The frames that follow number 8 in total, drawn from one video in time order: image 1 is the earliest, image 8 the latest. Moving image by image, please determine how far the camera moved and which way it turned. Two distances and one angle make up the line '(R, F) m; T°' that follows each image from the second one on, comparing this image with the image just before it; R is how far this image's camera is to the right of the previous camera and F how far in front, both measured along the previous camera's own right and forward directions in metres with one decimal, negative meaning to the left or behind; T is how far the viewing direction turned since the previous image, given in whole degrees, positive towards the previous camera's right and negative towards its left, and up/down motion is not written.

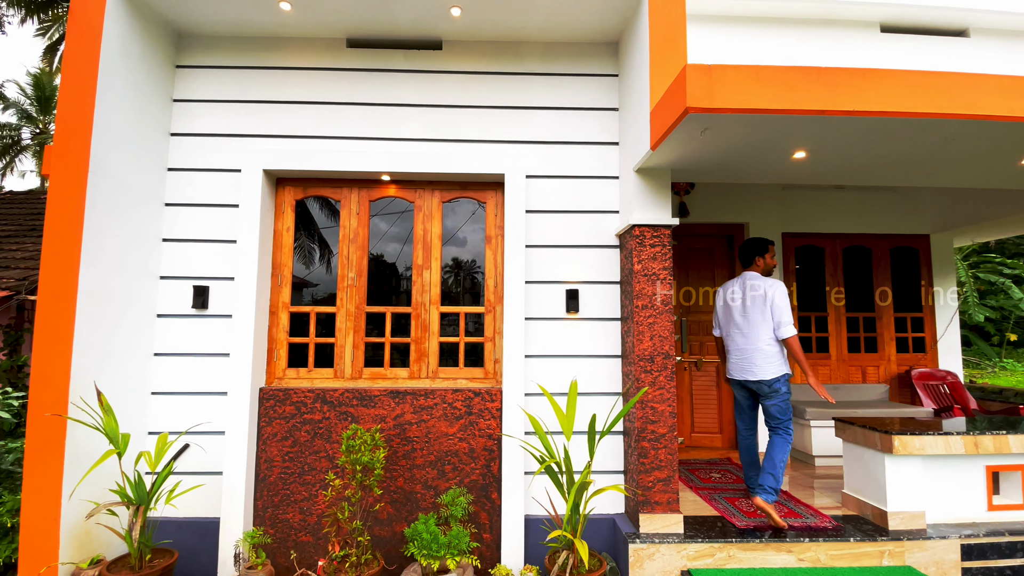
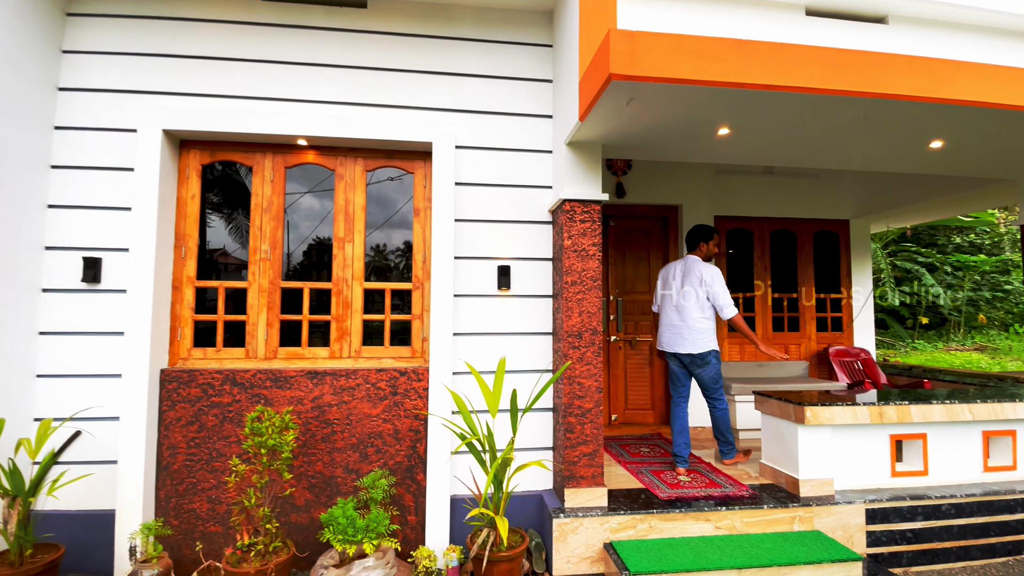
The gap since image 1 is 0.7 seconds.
(+0.2, +0.1) m; +5°
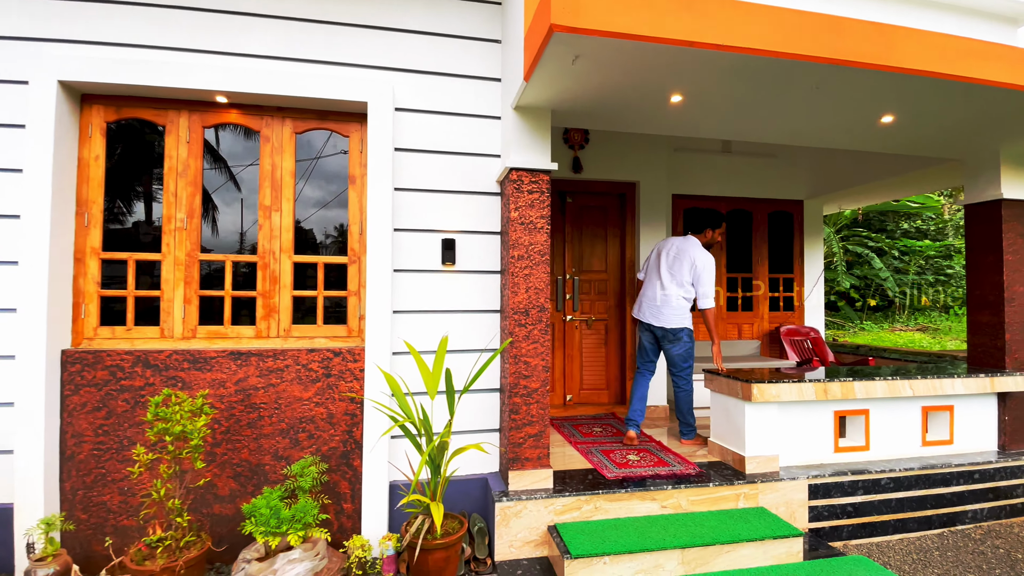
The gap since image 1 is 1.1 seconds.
(+0.2, +0.2) m; +4°
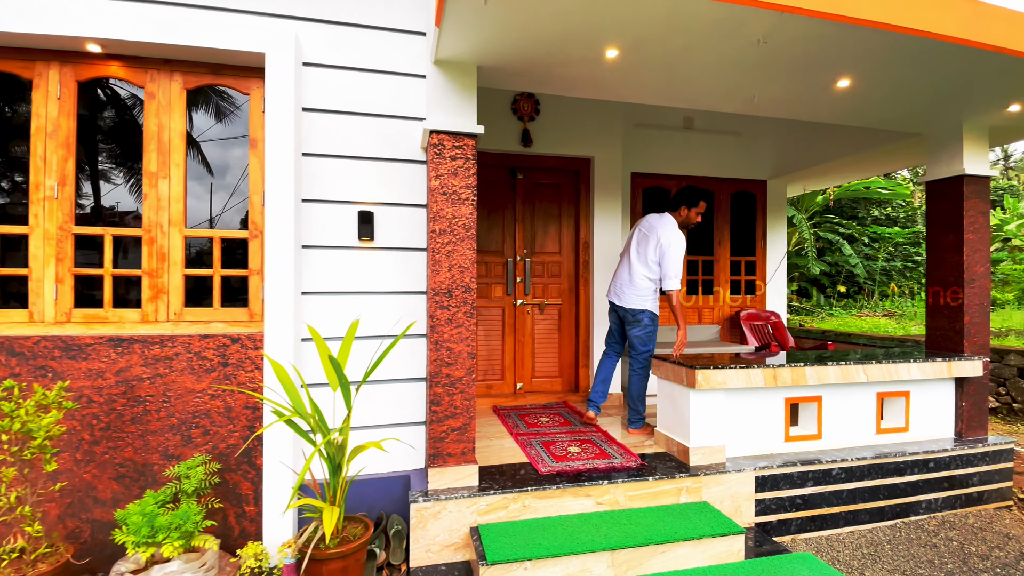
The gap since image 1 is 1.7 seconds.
(+0.3, +0.3) m; +2°
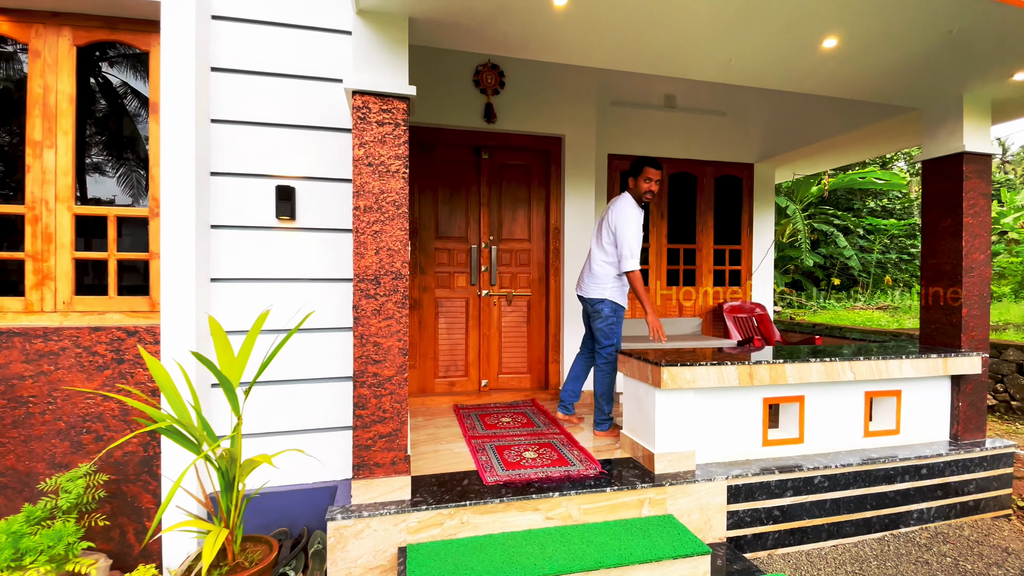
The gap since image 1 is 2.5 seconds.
(+0.3, +0.3) m; 0°
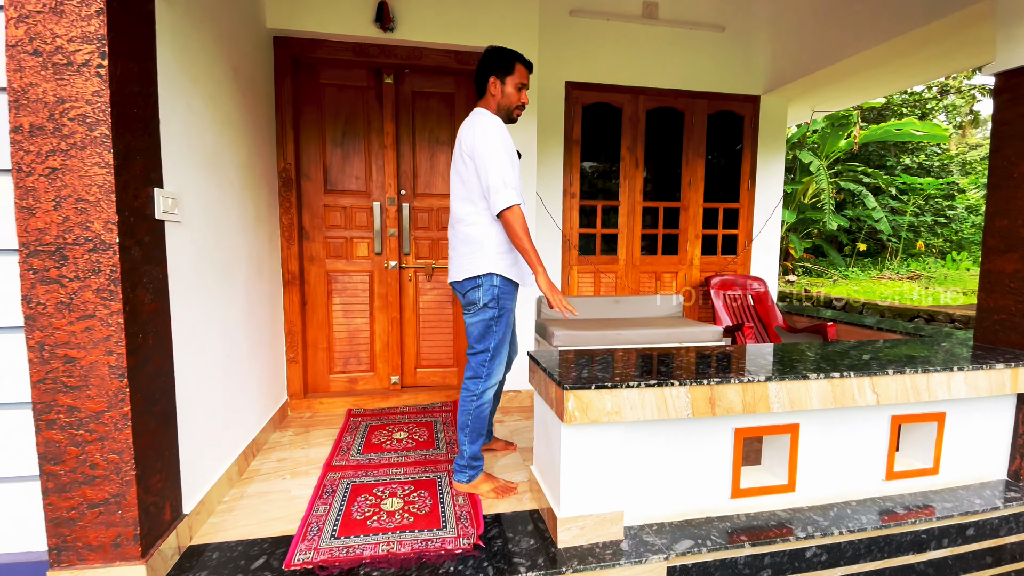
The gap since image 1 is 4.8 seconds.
(+0.6, +0.9) m; -2°
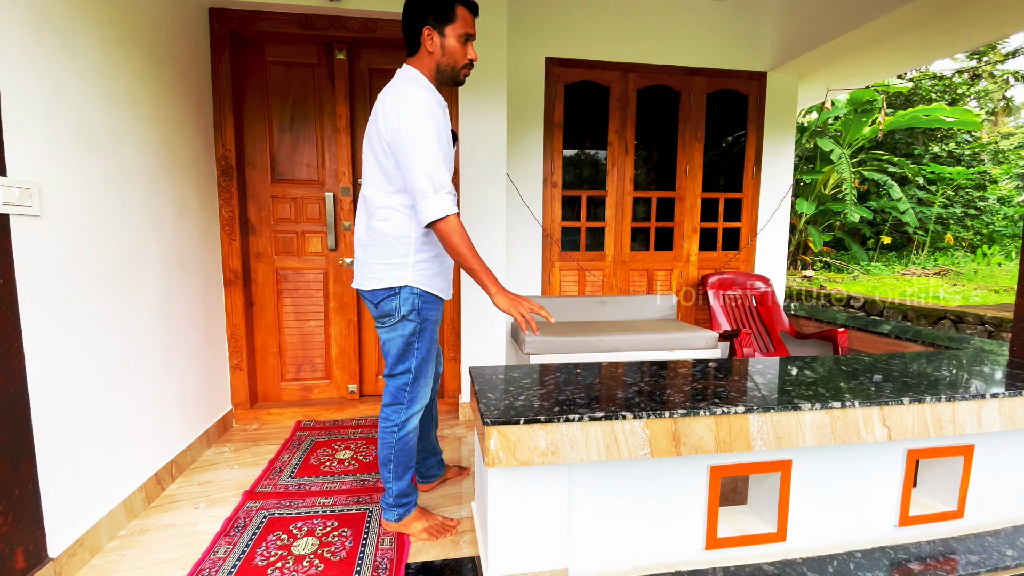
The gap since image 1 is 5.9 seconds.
(+0.3, +0.3) m; -2°
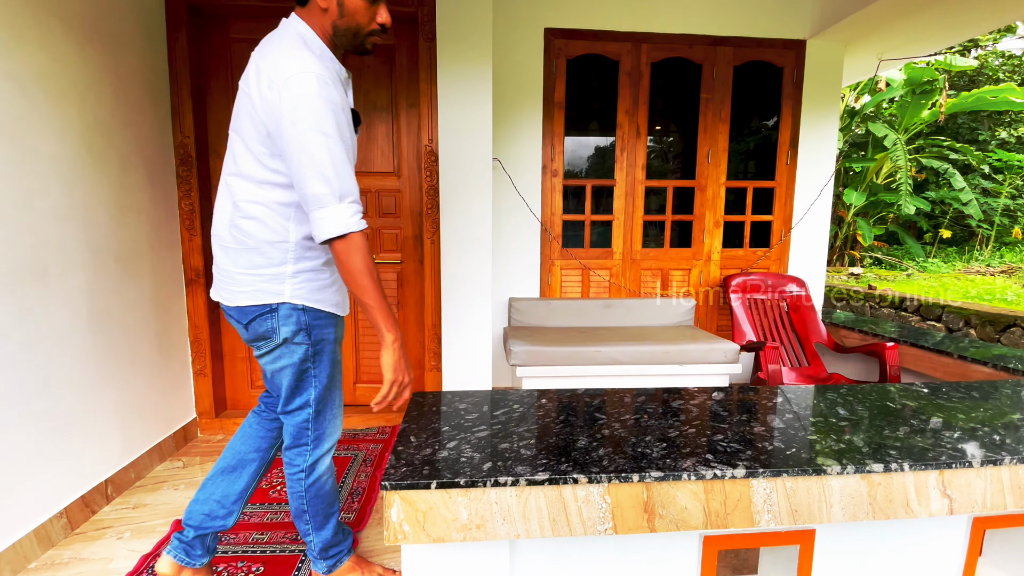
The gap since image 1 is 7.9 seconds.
(+0.2, +0.3) m; -4°
